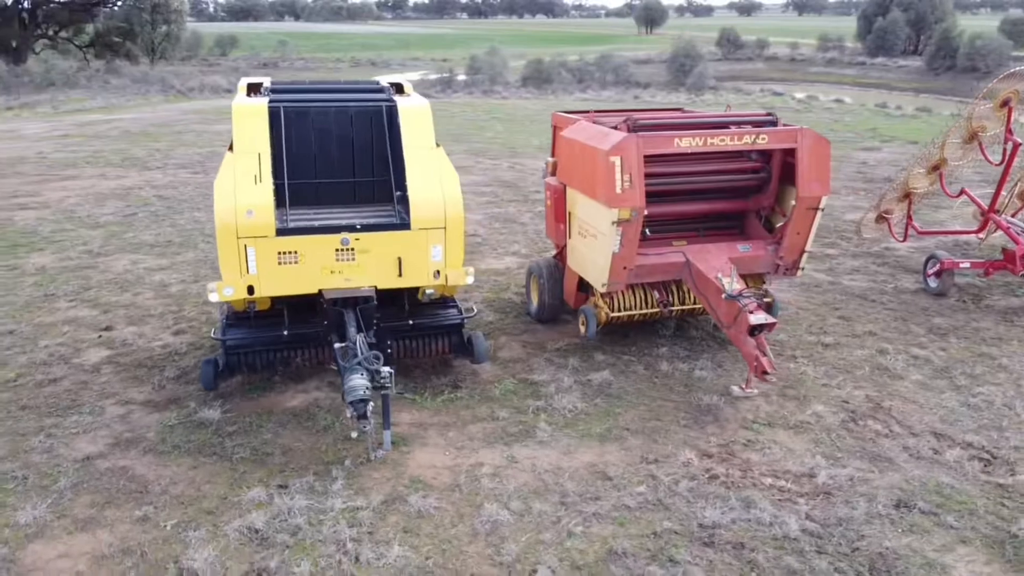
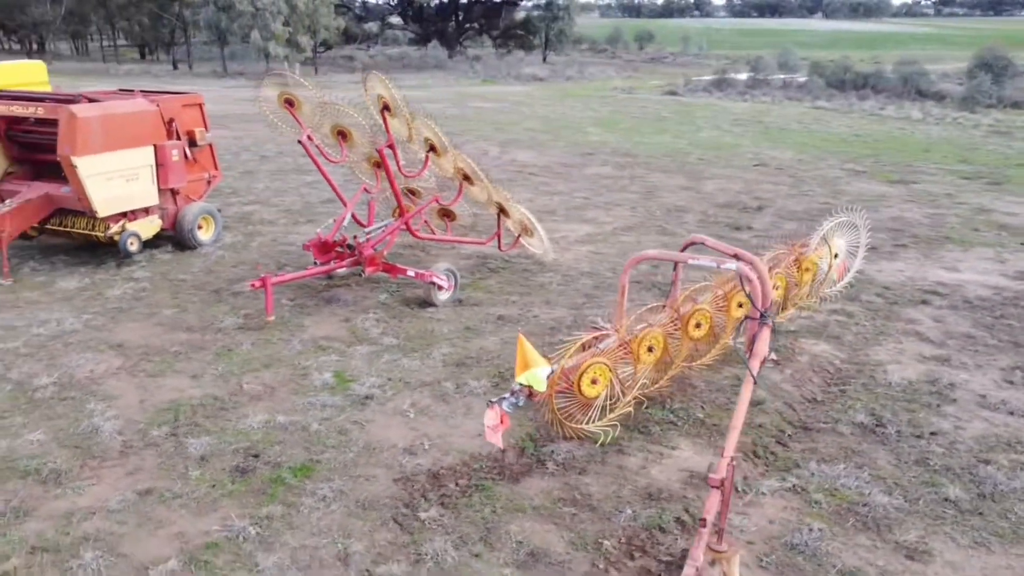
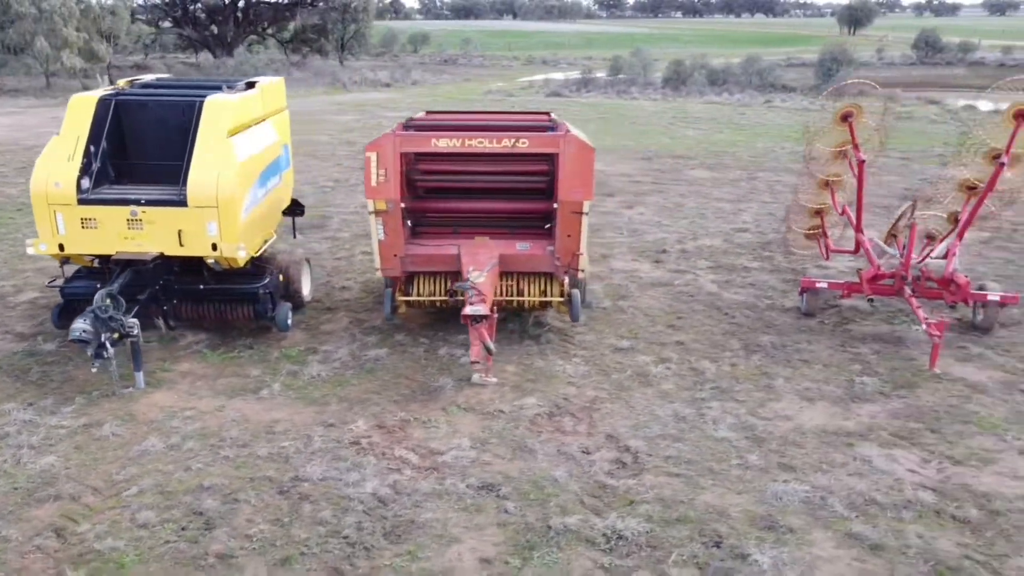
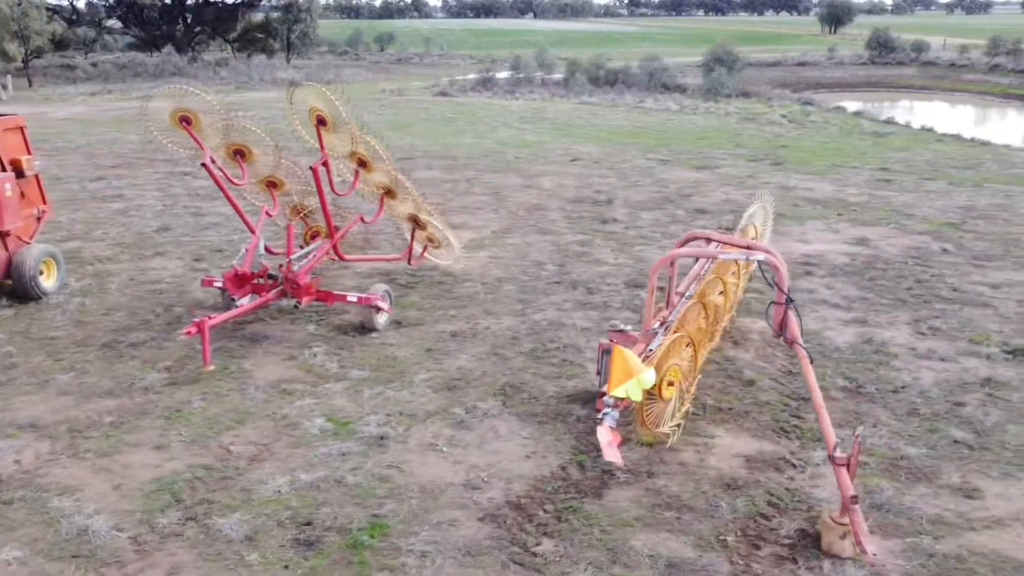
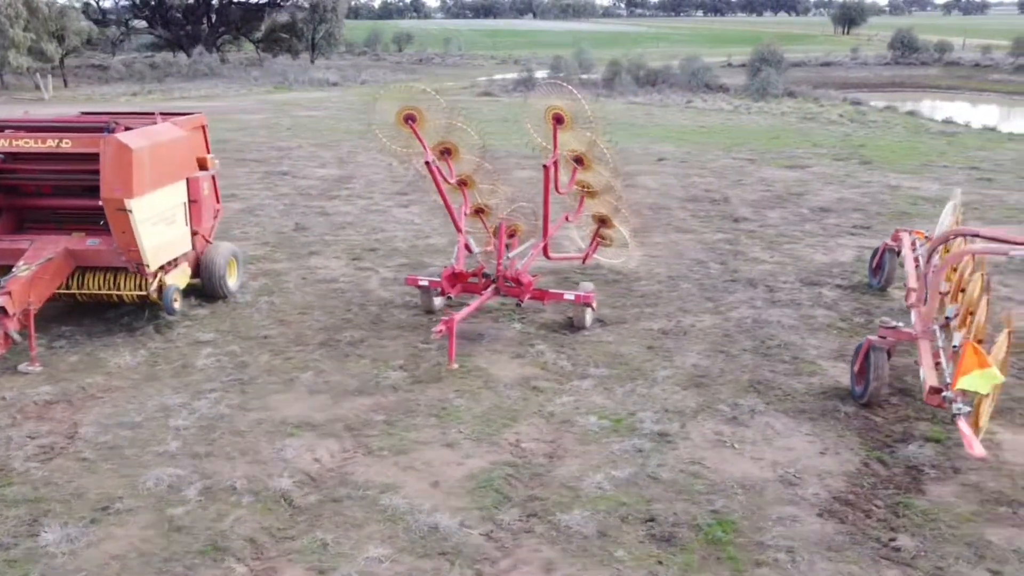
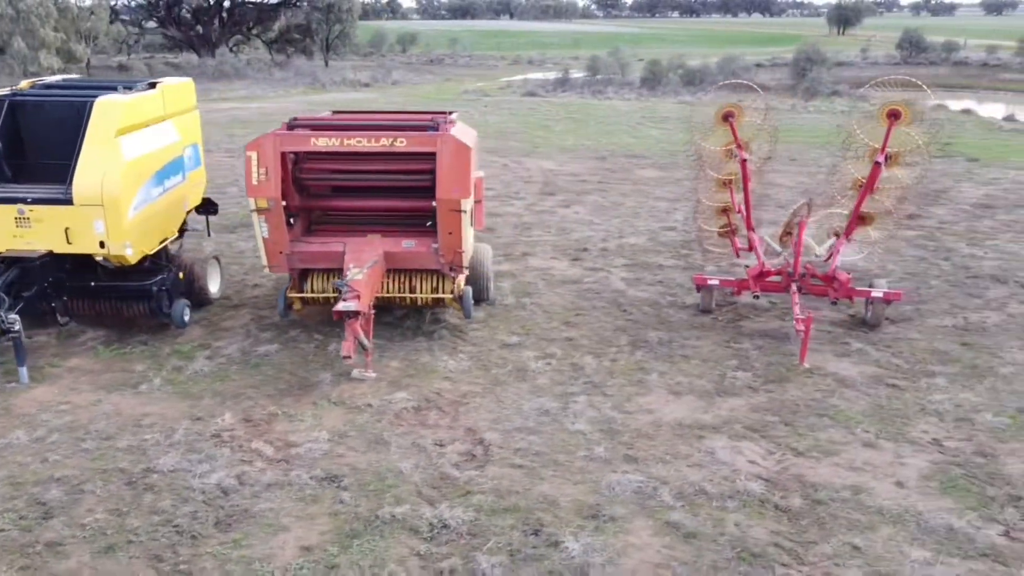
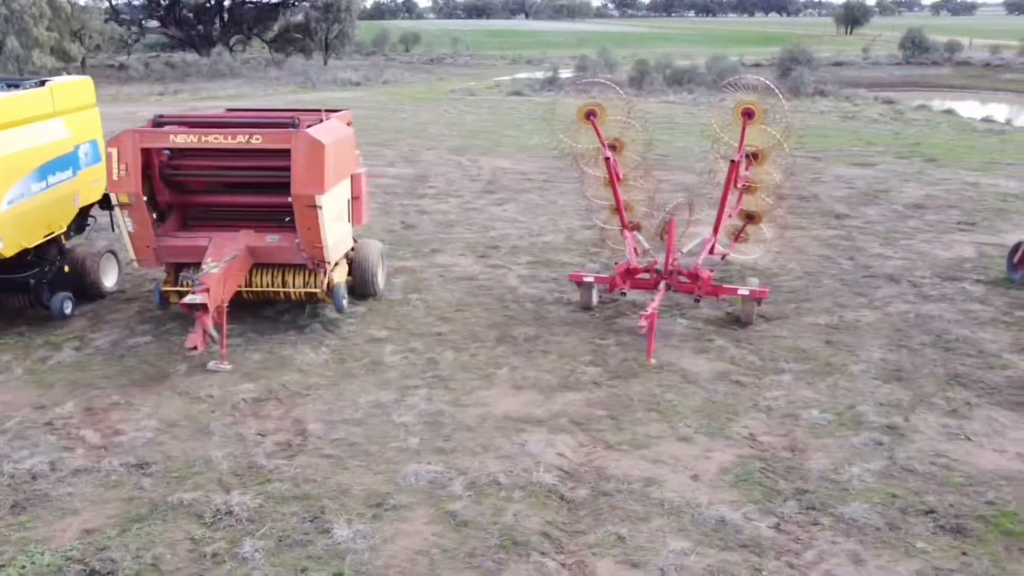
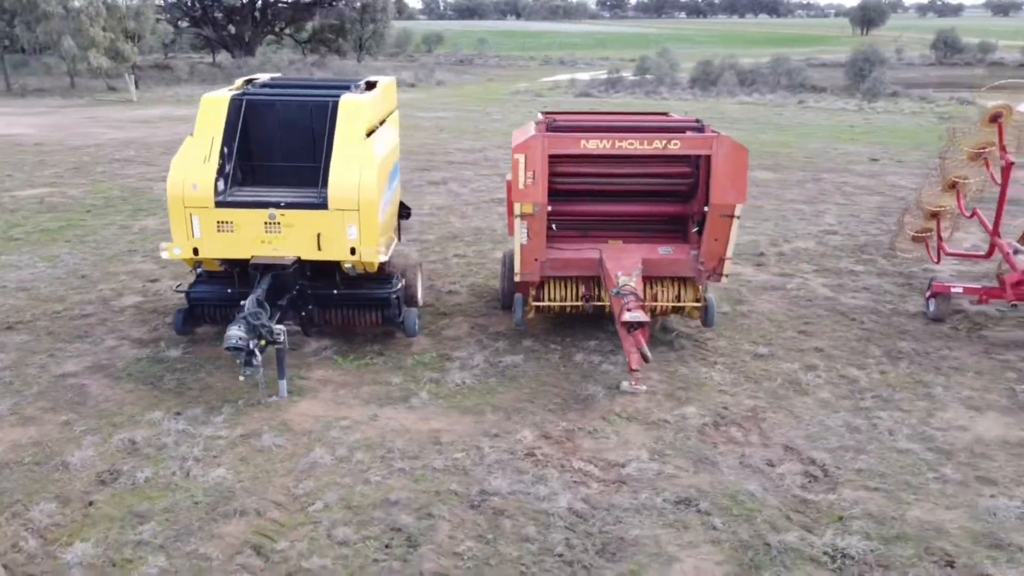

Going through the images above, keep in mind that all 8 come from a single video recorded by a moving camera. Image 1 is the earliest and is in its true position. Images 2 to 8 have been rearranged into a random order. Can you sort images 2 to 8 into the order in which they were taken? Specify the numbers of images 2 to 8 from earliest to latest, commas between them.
8, 3, 6, 7, 5, 4, 2
